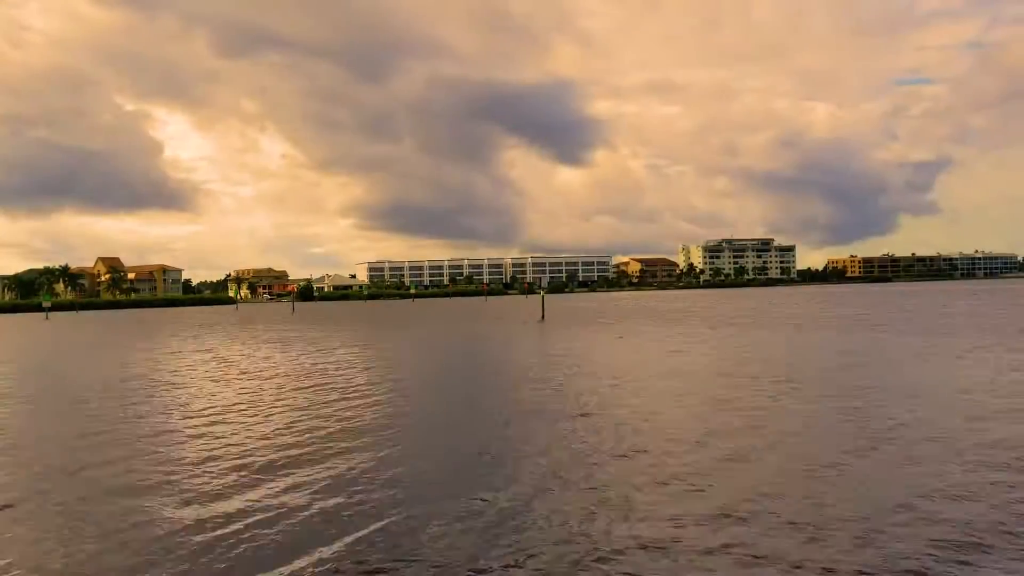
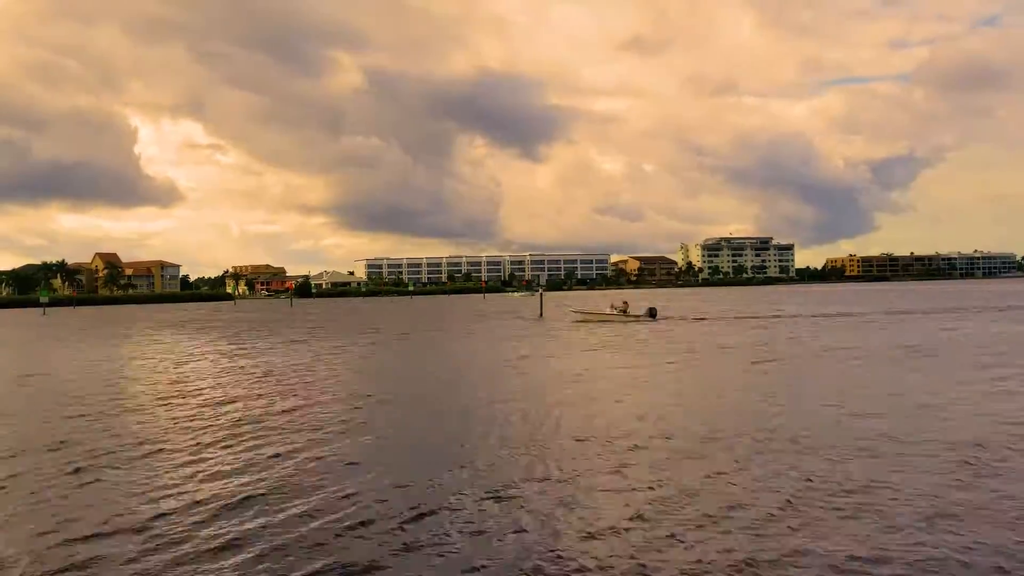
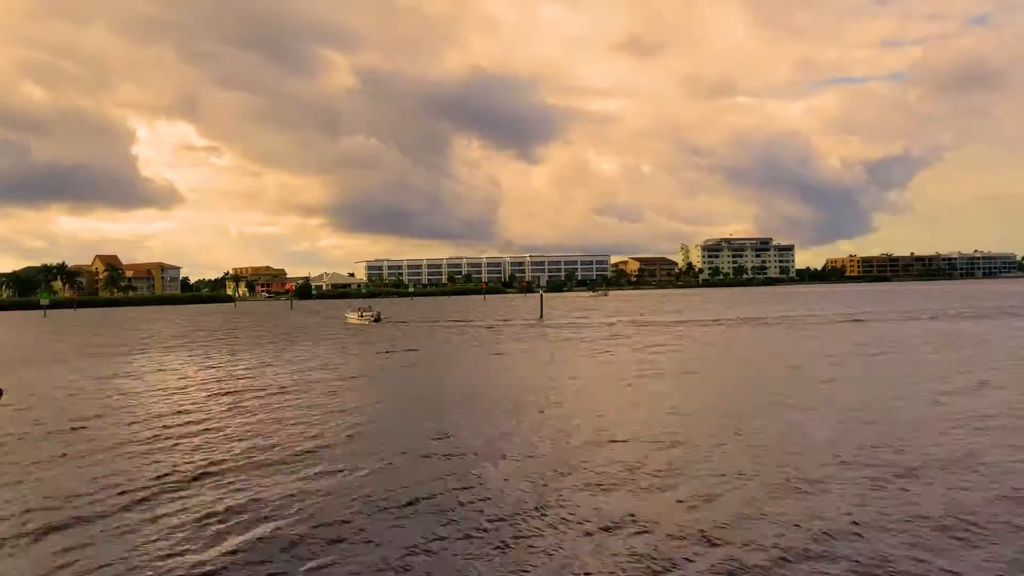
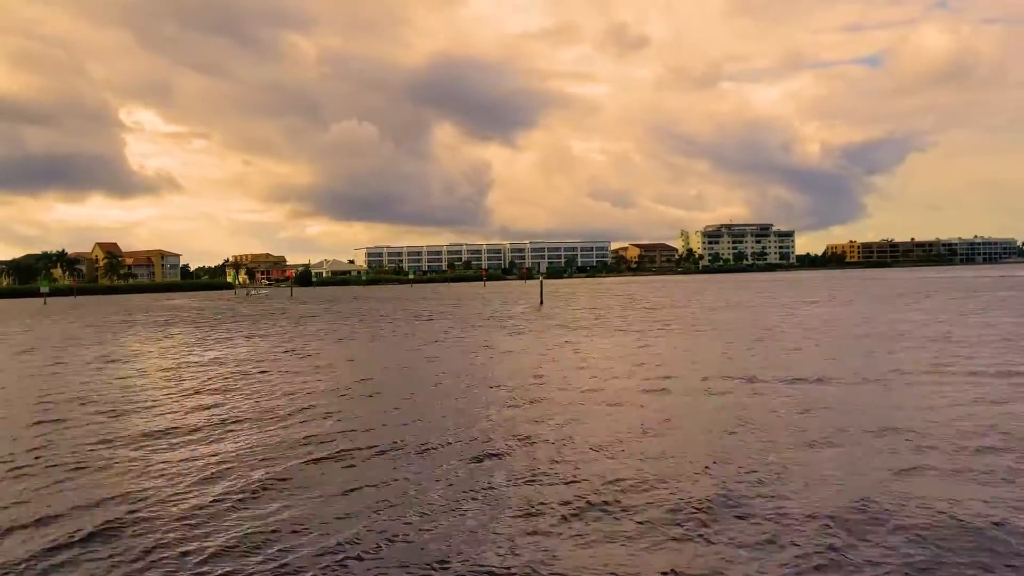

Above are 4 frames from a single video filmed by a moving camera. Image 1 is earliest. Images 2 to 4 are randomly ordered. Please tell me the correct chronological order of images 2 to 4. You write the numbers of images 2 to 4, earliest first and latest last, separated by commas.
2, 3, 4
